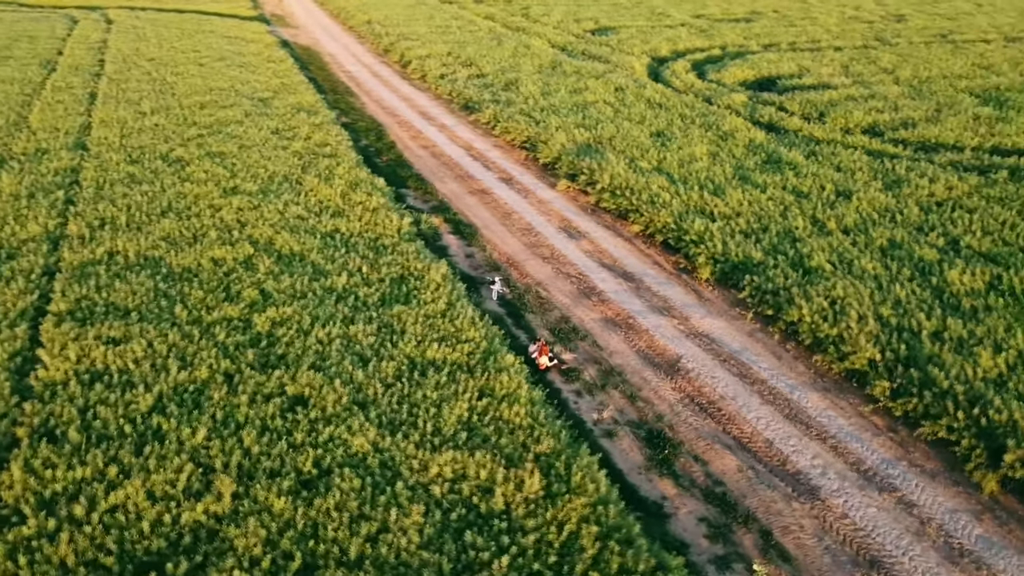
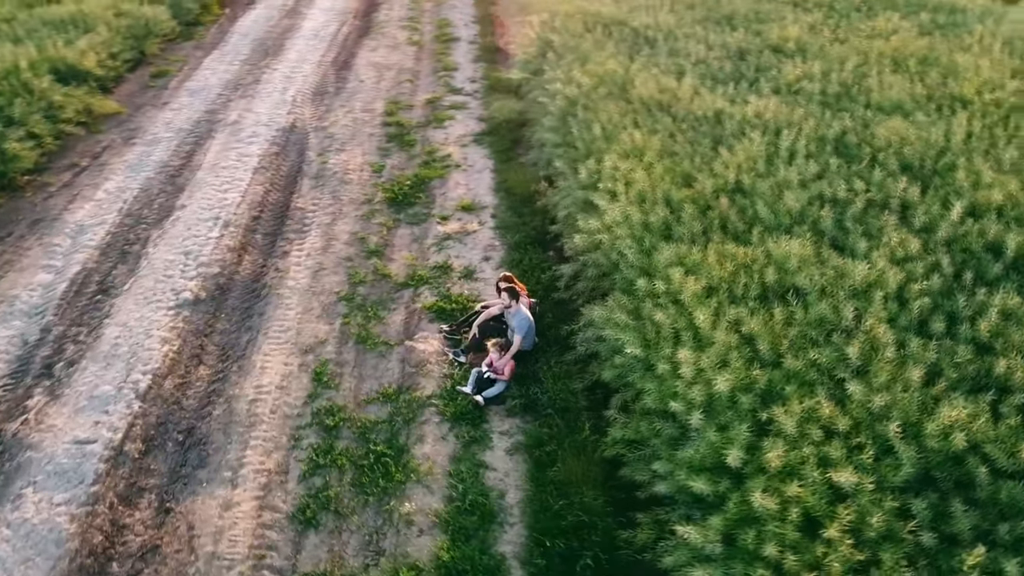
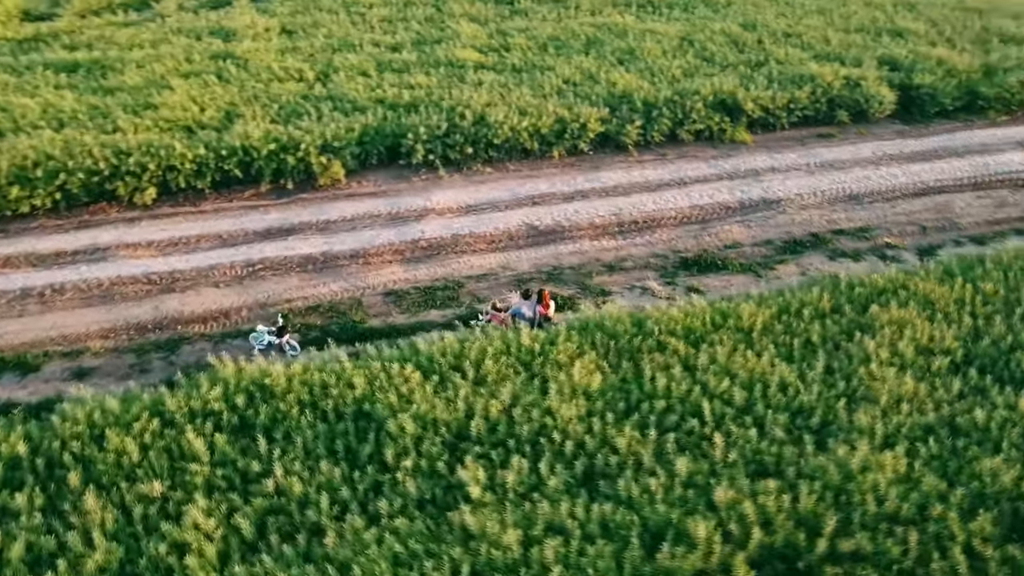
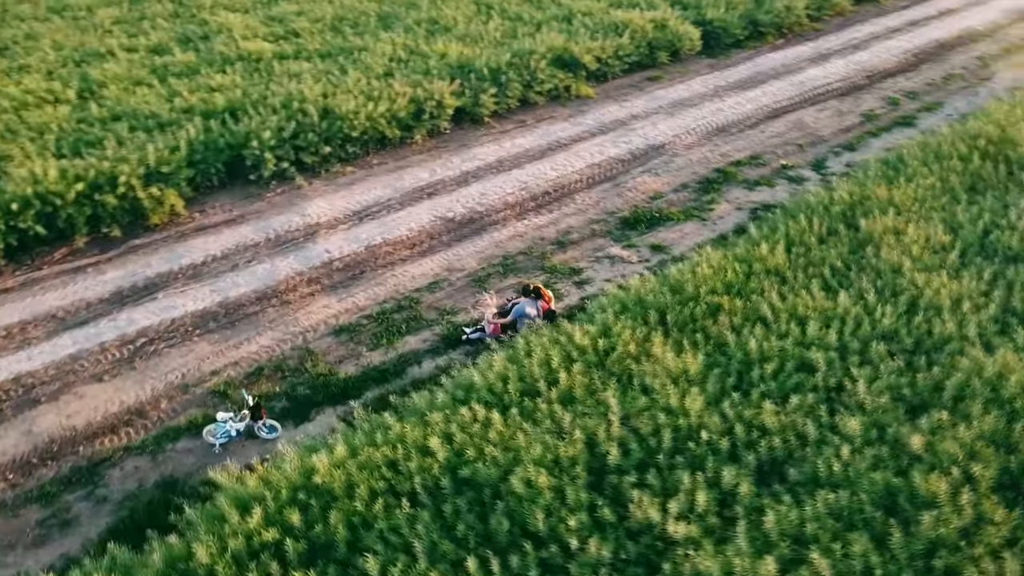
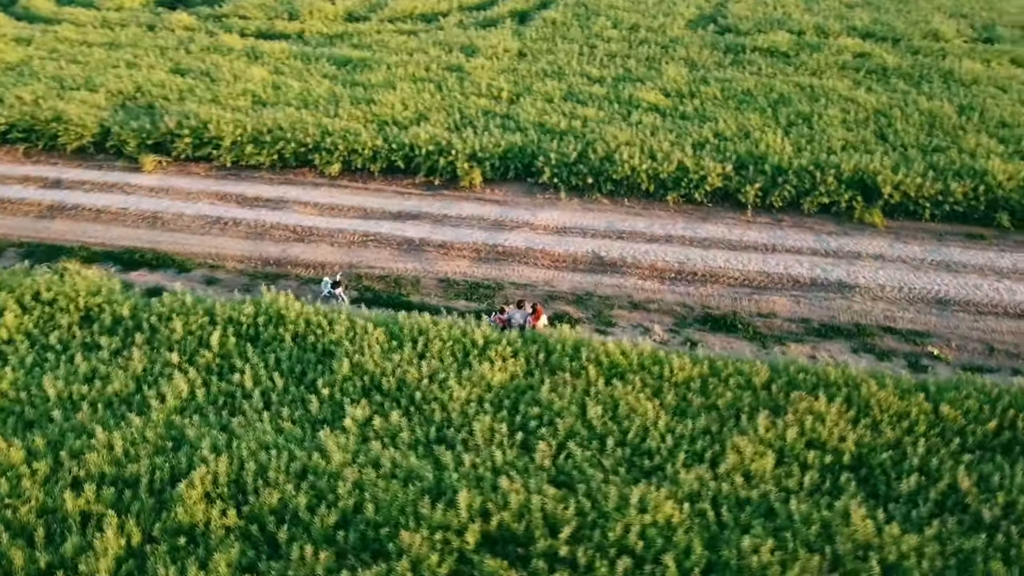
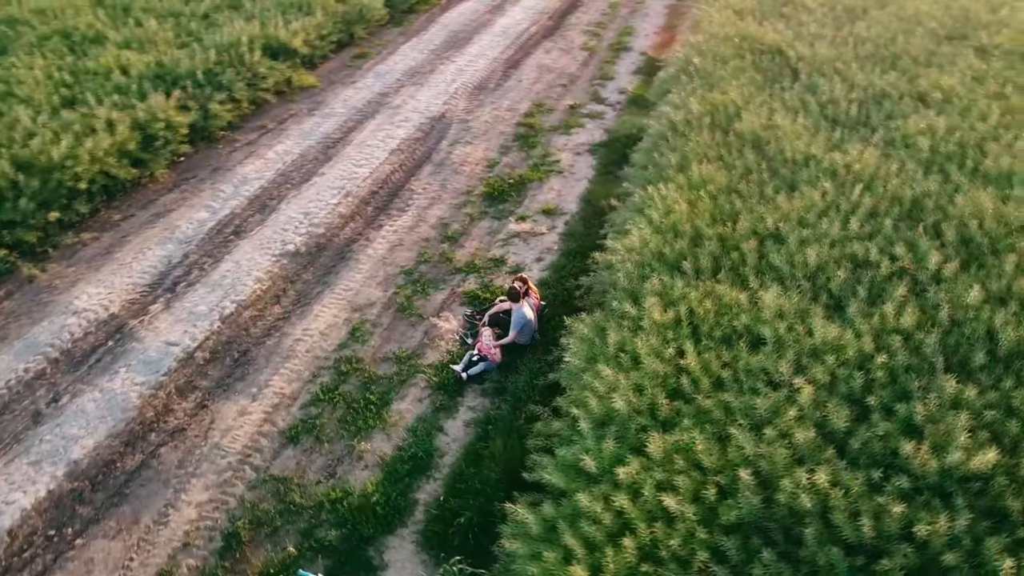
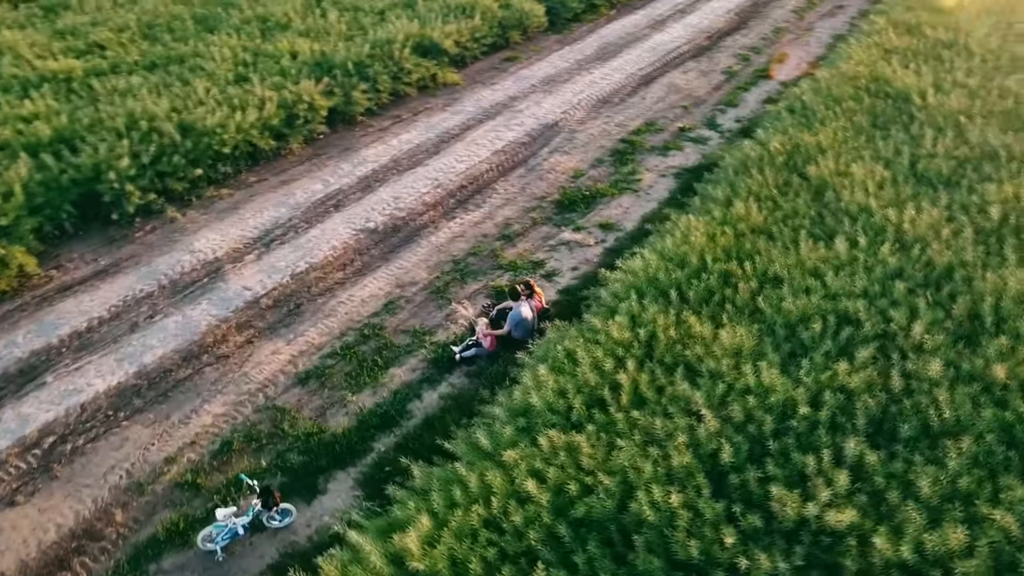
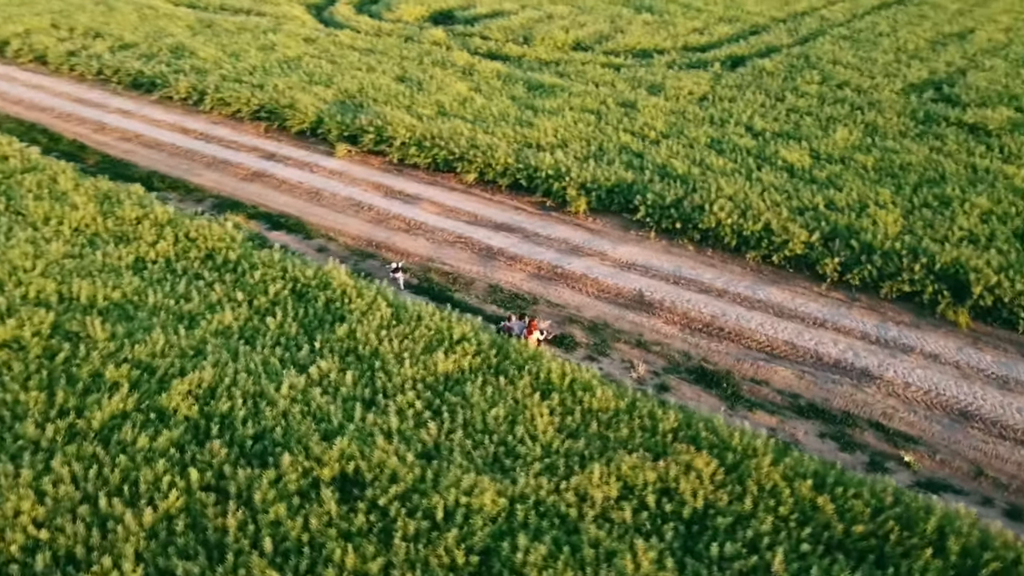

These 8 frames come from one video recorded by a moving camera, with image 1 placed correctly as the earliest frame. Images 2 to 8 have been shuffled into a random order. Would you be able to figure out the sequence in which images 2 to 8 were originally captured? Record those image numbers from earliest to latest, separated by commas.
8, 5, 3, 4, 7, 6, 2
